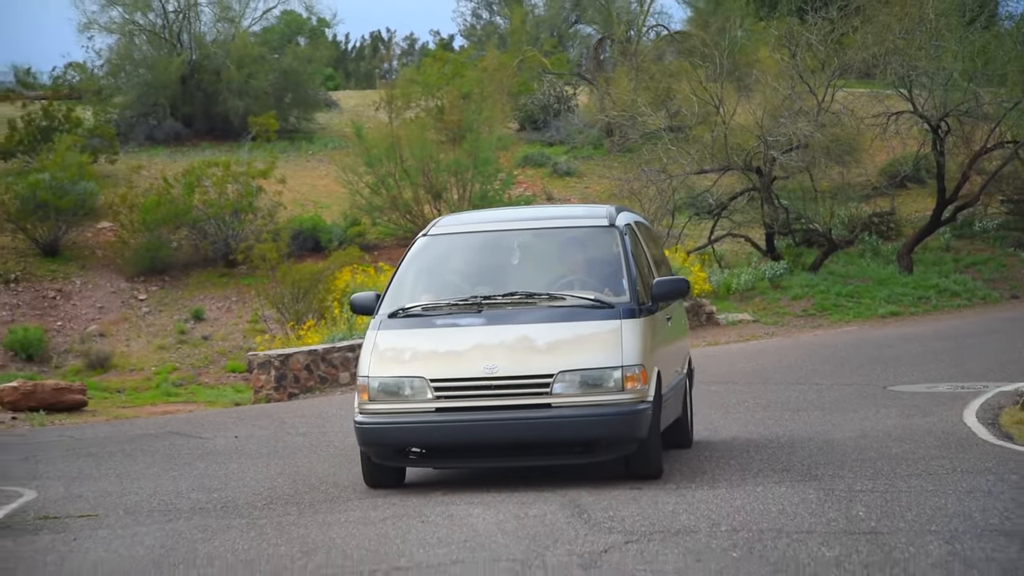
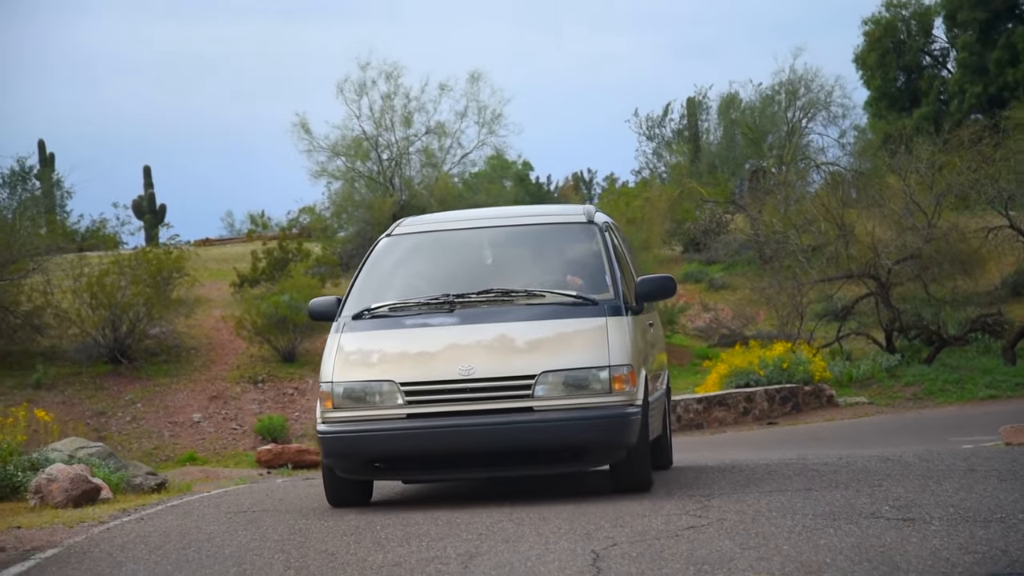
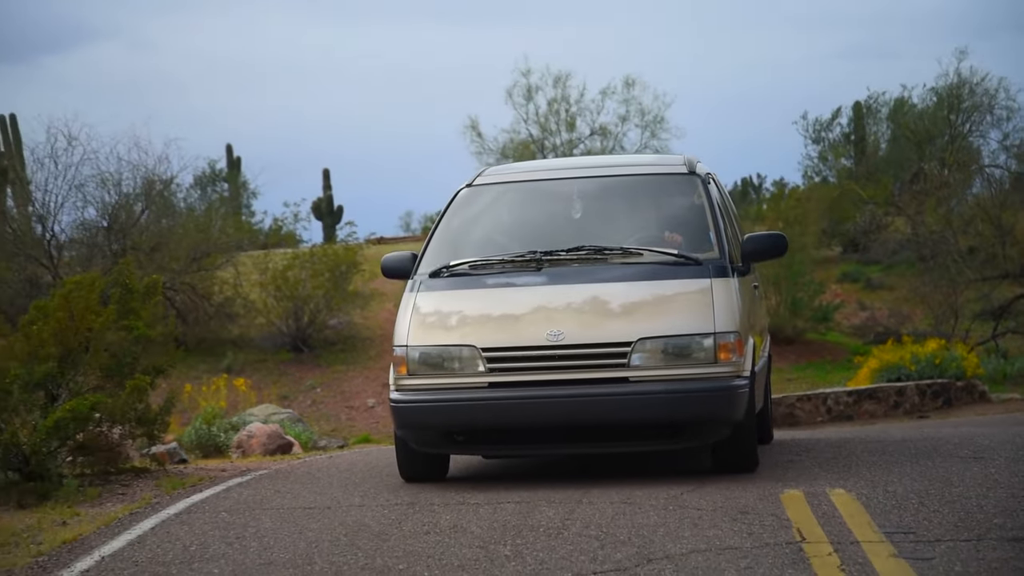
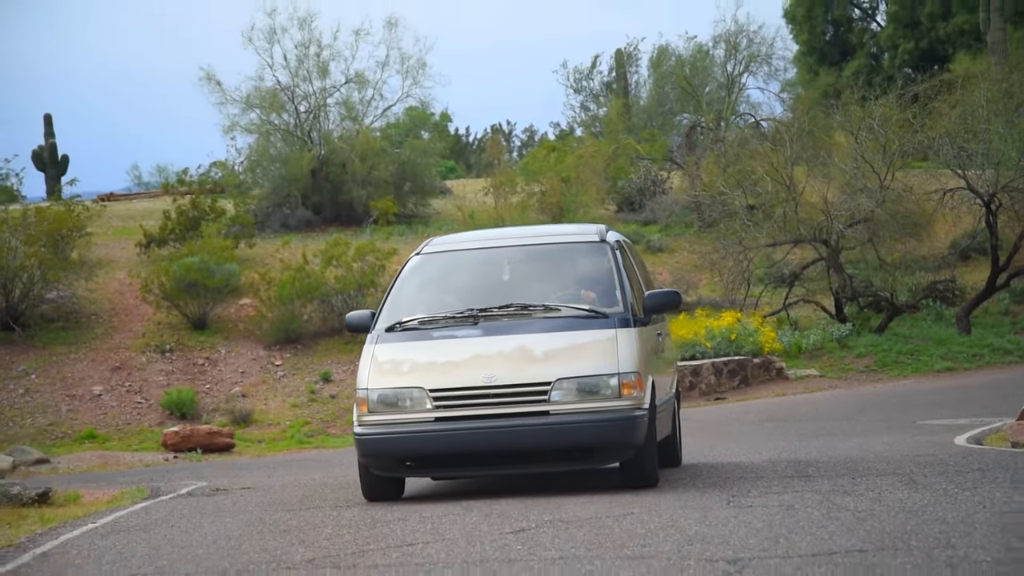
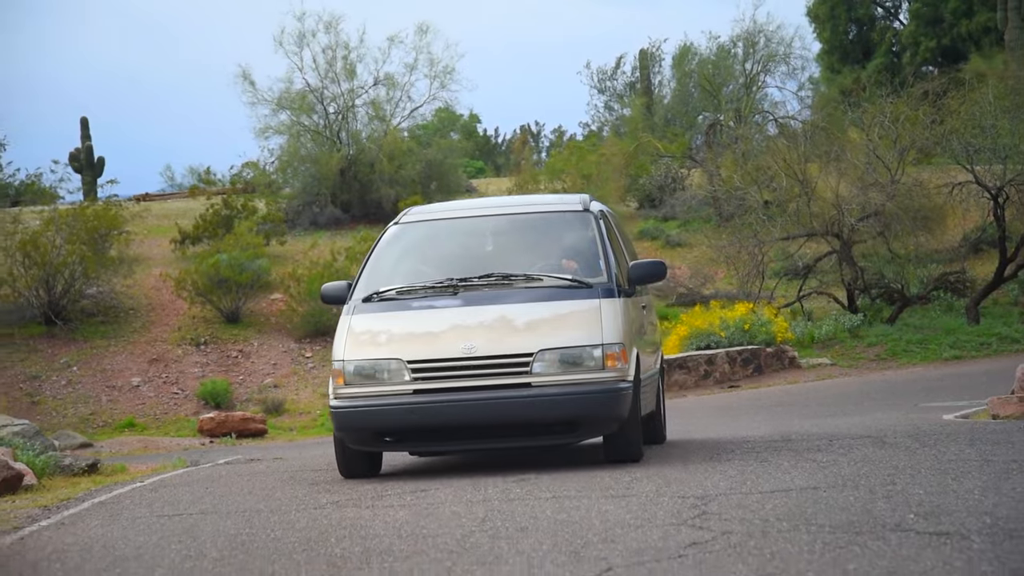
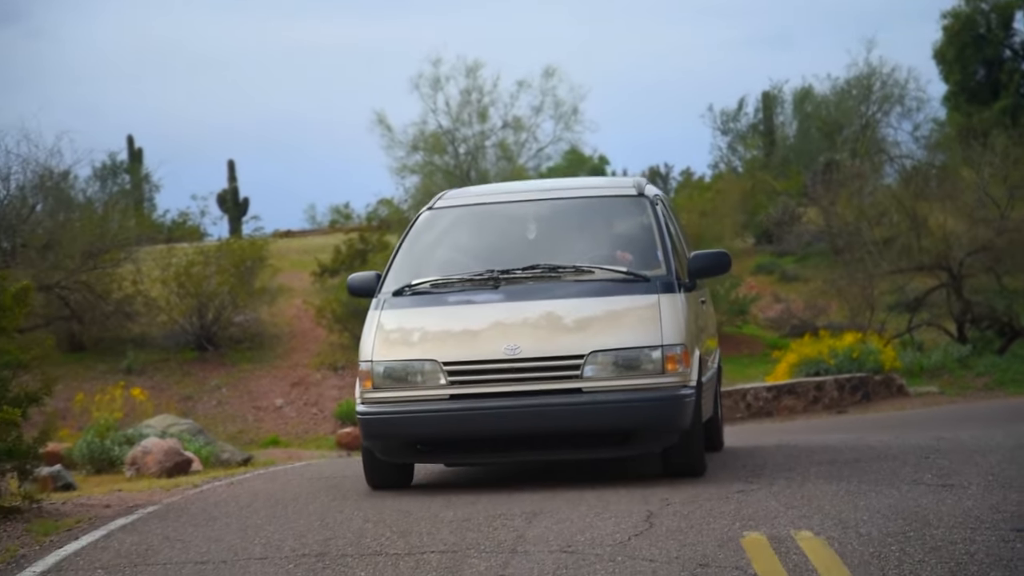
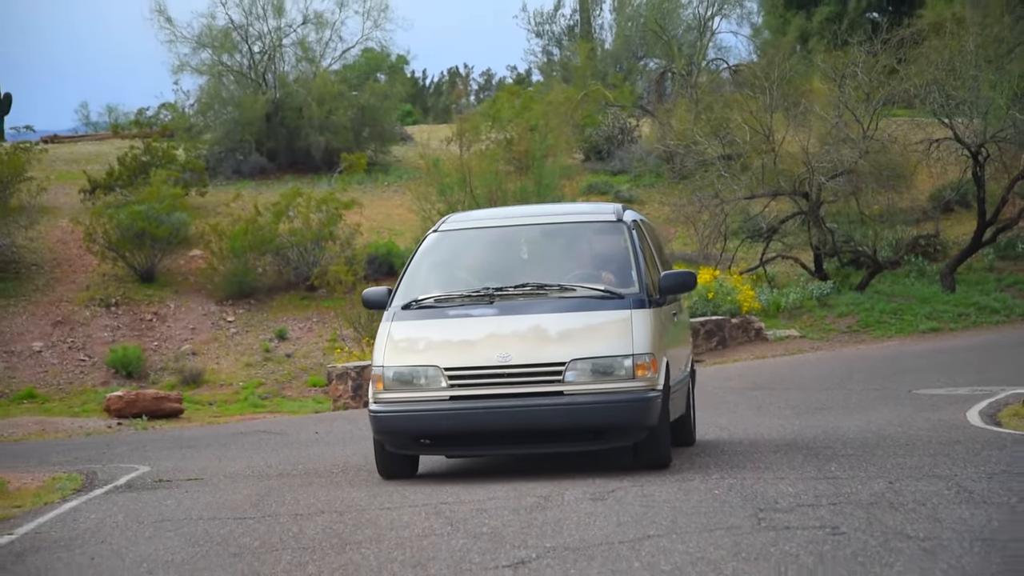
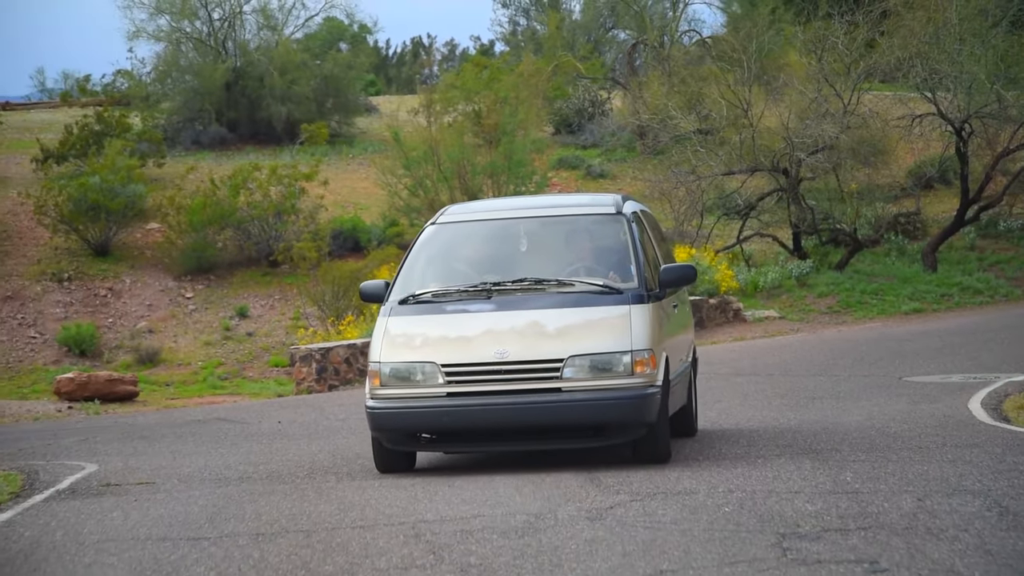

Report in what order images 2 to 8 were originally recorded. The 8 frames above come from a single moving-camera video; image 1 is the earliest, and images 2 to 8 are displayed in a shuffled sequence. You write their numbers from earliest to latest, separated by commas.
8, 7, 4, 5, 2, 6, 3
